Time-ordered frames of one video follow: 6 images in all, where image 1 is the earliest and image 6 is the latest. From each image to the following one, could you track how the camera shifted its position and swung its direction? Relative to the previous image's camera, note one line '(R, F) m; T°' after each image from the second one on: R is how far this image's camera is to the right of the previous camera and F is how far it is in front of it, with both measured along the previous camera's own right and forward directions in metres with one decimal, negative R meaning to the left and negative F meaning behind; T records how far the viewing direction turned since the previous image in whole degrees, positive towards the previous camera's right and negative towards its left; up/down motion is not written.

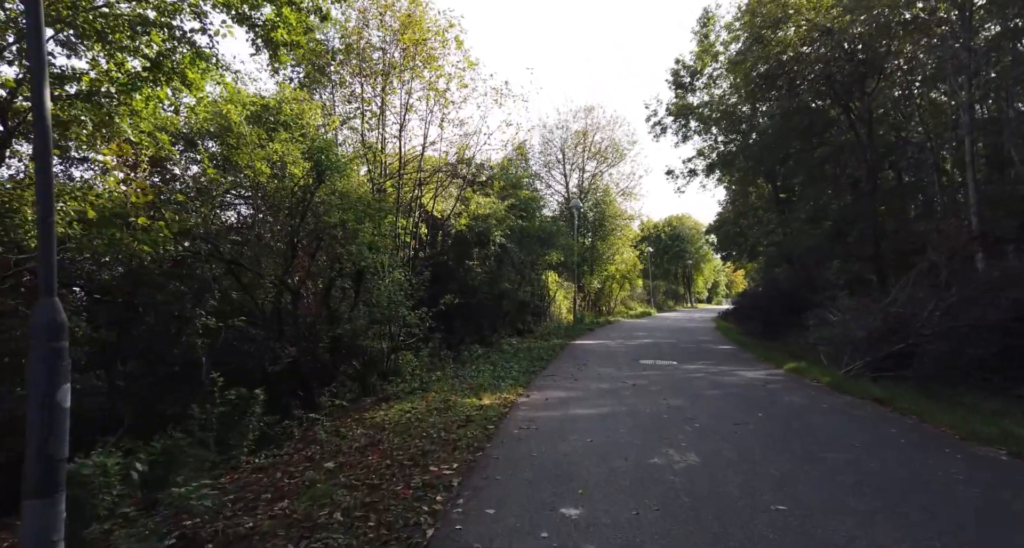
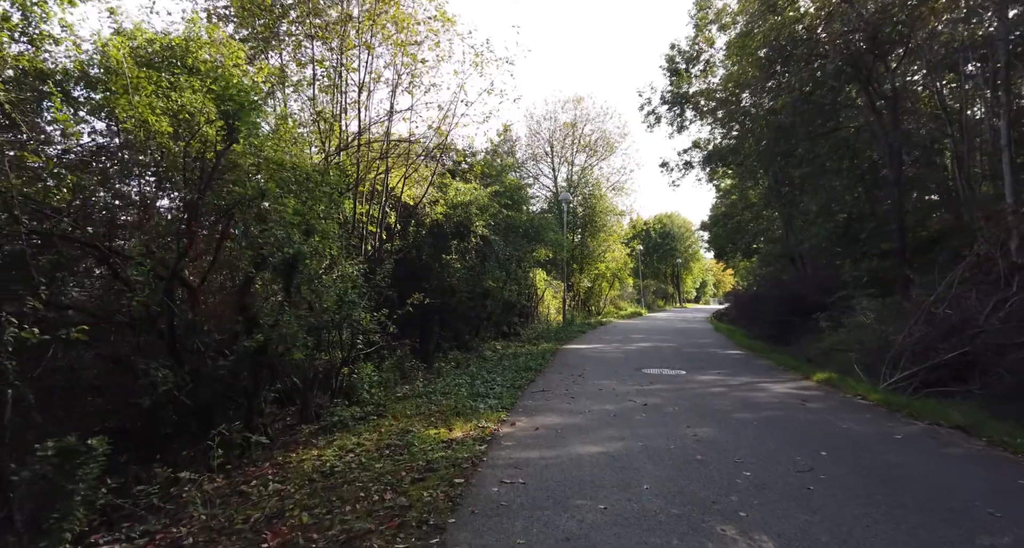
(+0.1, +2.2) m; +1°
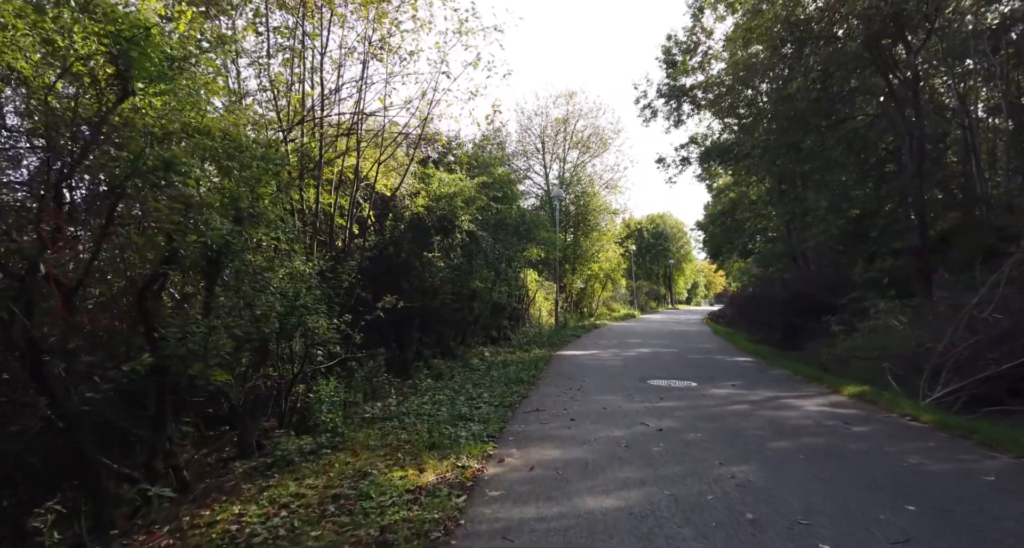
(0.0, +1.6) m; +1°
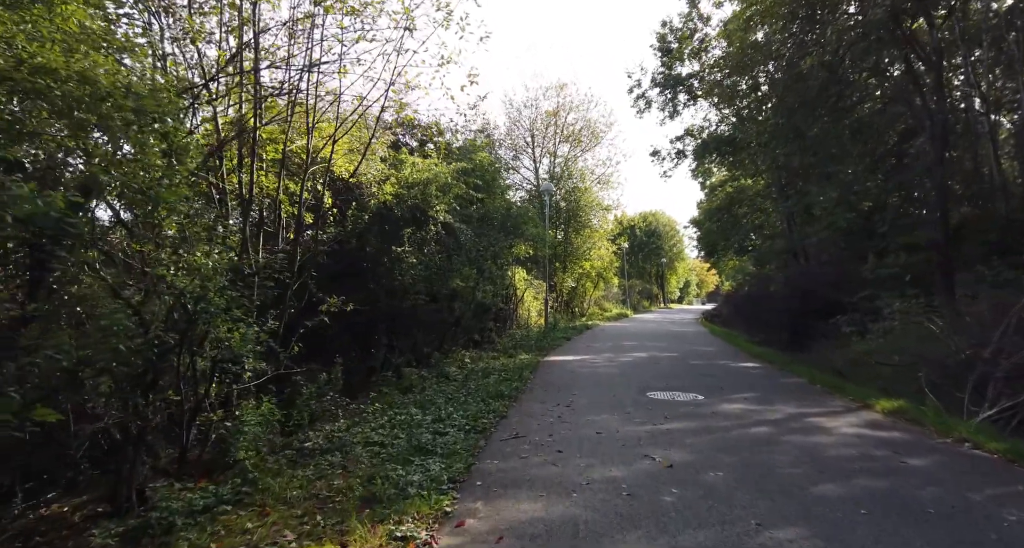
(+0.2, +1.7) m; +1°
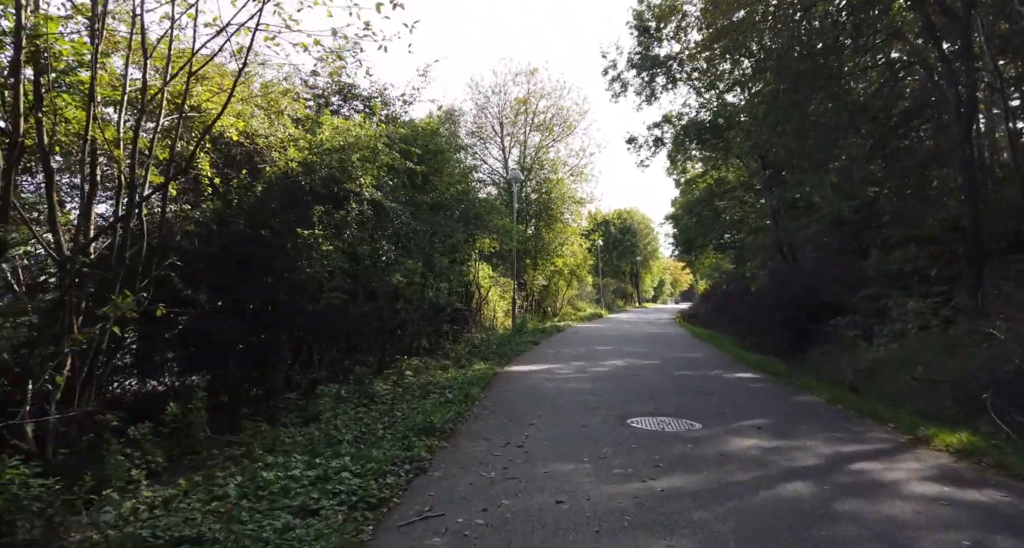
(+0.5, +2.7) m; +2°
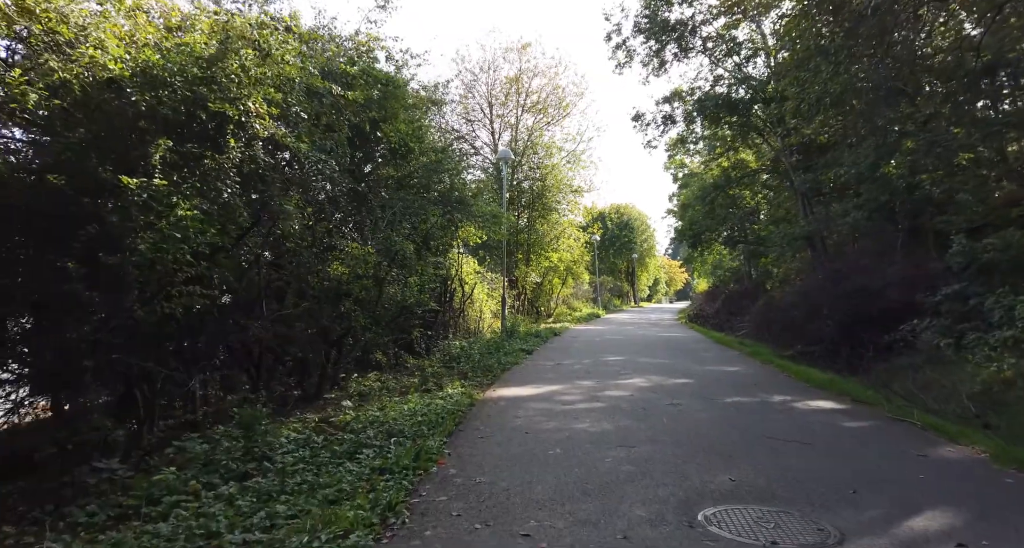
(+0.1, +3.9) m; +1°
